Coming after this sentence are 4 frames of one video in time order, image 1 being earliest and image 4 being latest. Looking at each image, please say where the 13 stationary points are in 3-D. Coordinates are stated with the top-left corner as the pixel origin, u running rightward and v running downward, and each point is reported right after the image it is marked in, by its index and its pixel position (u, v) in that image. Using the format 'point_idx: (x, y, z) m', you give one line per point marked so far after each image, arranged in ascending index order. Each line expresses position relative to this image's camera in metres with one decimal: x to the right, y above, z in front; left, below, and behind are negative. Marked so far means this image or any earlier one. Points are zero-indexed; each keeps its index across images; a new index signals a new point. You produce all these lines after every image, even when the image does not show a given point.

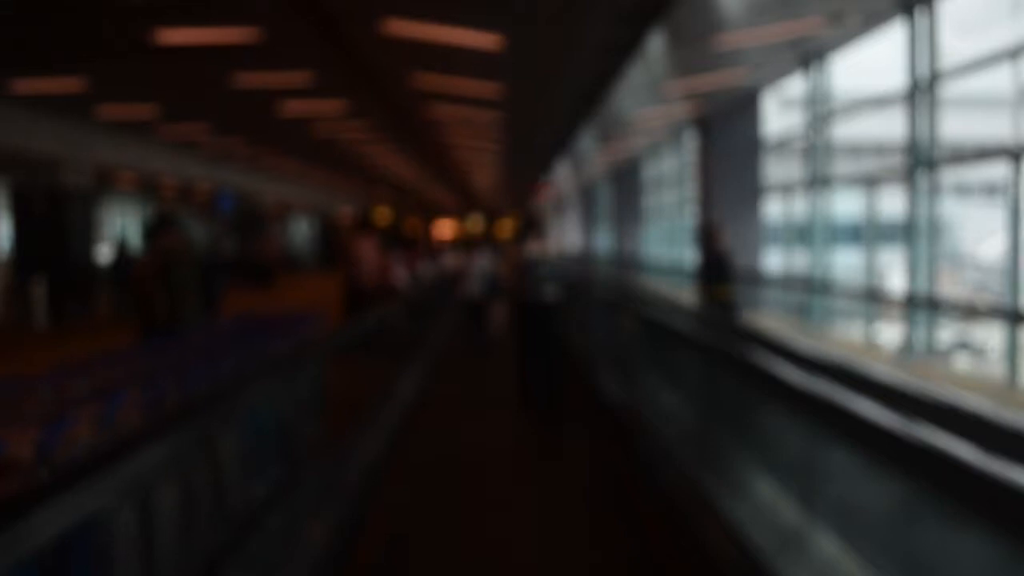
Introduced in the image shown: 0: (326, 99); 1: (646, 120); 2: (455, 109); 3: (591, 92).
0: (-2.3, +2.2, +15.5) m
1: (+1.8, +2.4, +18.5) m
2: (-1.0, +2.4, +17.9) m
3: (+0.8, +2.1, +13.4) m
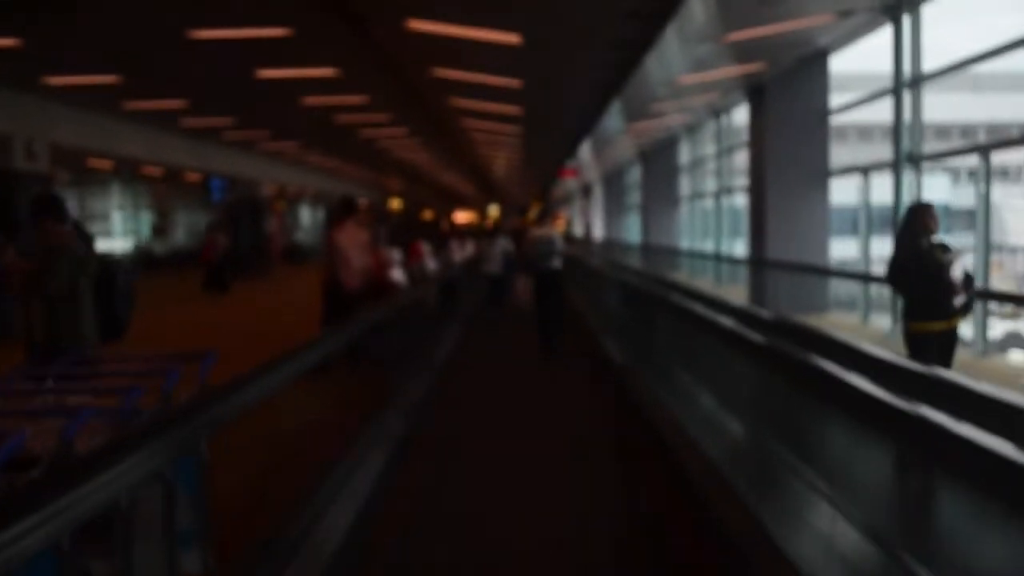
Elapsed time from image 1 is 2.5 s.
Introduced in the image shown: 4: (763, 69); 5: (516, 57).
0: (-2.0, +2.3, +14.1) m
1: (+2.2, +2.6, +17.0) m
2: (-0.5, +2.5, +16.5) m
3: (+1.1, +2.2, +11.9) m
4: (+3.2, +2.8, +16.5) m
5: (+0.1, +2.3, +13.0) m
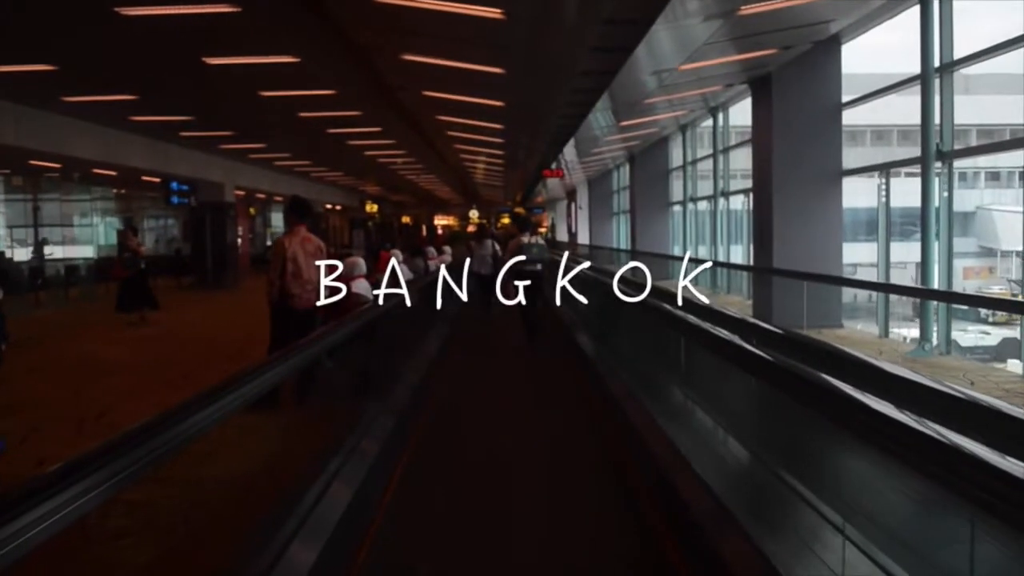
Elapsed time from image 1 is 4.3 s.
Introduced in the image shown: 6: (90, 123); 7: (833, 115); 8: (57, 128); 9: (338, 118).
0: (-2.2, +2.2, +13.4) m
1: (+2.0, +2.5, +16.2) m
2: (-0.8, +2.4, +15.8) m
3: (+0.9, +2.1, +11.2) m
4: (+2.9, +2.7, +15.8) m
5: (-0.1, +2.2, +12.2) m
6: (-5.9, +2.3, +18.4) m
7: (+4.6, +2.5, +19.1) m
8: (-5.9, +2.1, +17.1) m
9: (-2.5, +2.5, +19.5) m
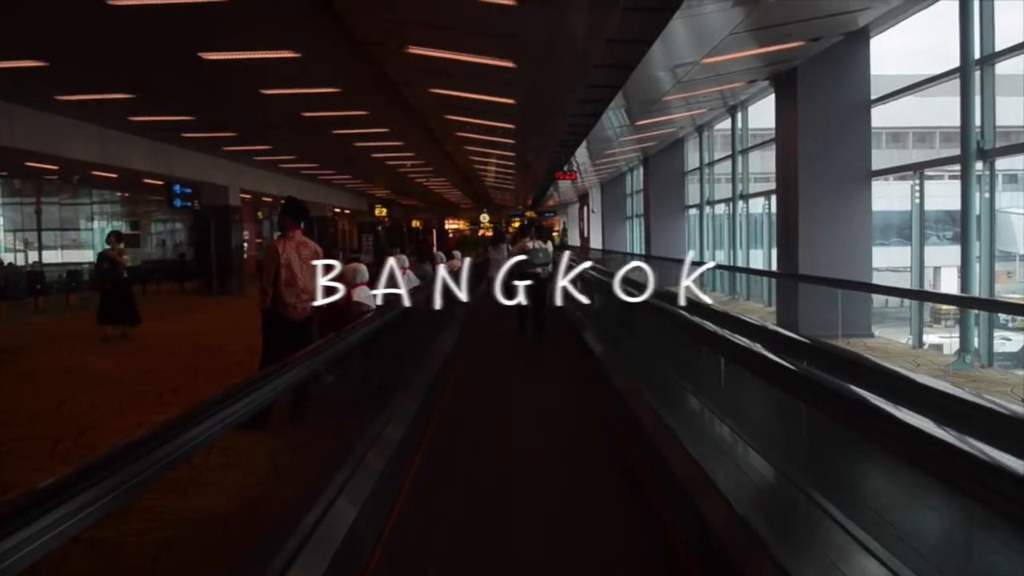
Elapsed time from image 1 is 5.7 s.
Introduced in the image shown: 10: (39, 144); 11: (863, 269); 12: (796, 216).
0: (-2.0, +2.2, +13.0) m
1: (+2.1, +2.4, +15.9) m
2: (-0.6, +2.4, +15.4) m
3: (+1.0, +2.1, +10.8) m
4: (+3.1, +2.6, +15.4) m
5: (0.0, +2.2, +11.9) m
6: (-5.7, +2.2, +18.1) m
7: (+4.8, +2.4, +18.7) m
8: (-5.8, +2.0, +16.8) m
9: (-2.4, +2.4, +19.2) m
10: (-5.8, +1.8, +16.6) m
11: (+4.9, +0.3, +19.1) m
12: (+4.0, +1.0, +19.0) m
